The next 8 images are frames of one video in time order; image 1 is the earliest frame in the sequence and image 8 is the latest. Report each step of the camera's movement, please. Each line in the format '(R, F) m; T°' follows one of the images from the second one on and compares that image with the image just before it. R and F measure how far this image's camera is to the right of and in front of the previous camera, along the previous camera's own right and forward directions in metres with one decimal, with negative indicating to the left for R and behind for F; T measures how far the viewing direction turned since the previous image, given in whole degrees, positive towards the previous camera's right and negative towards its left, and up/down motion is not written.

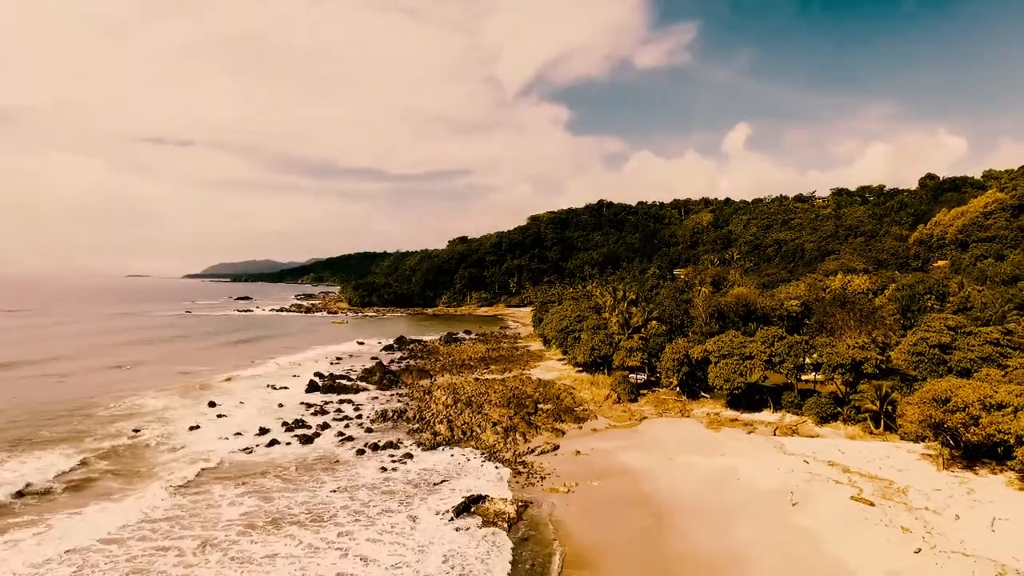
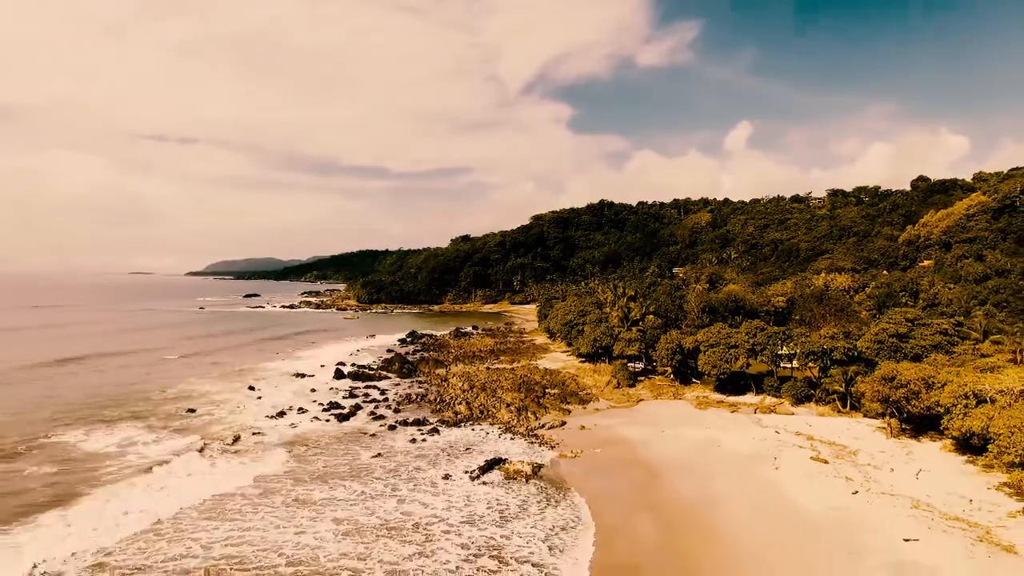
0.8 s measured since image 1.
(-0.7, -3.6) m; 0°
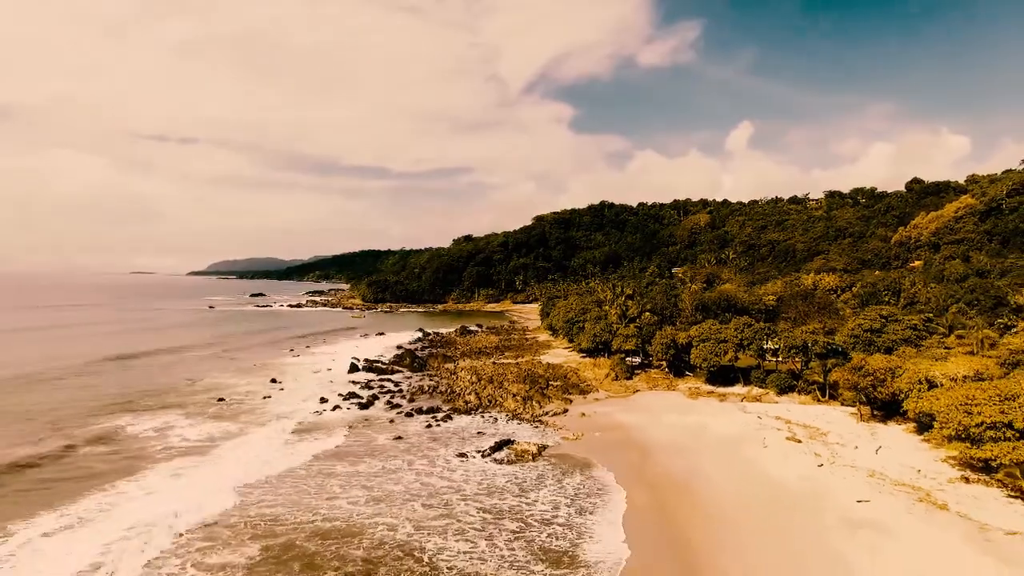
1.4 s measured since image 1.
(-0.4, -2.6) m; 0°
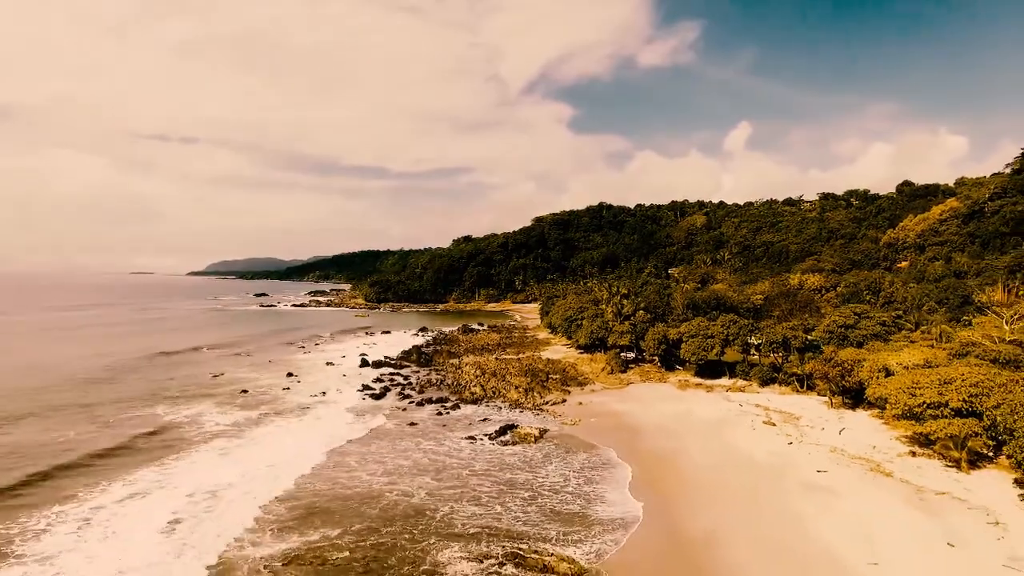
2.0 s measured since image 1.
(-0.3, -2.6) m; 0°
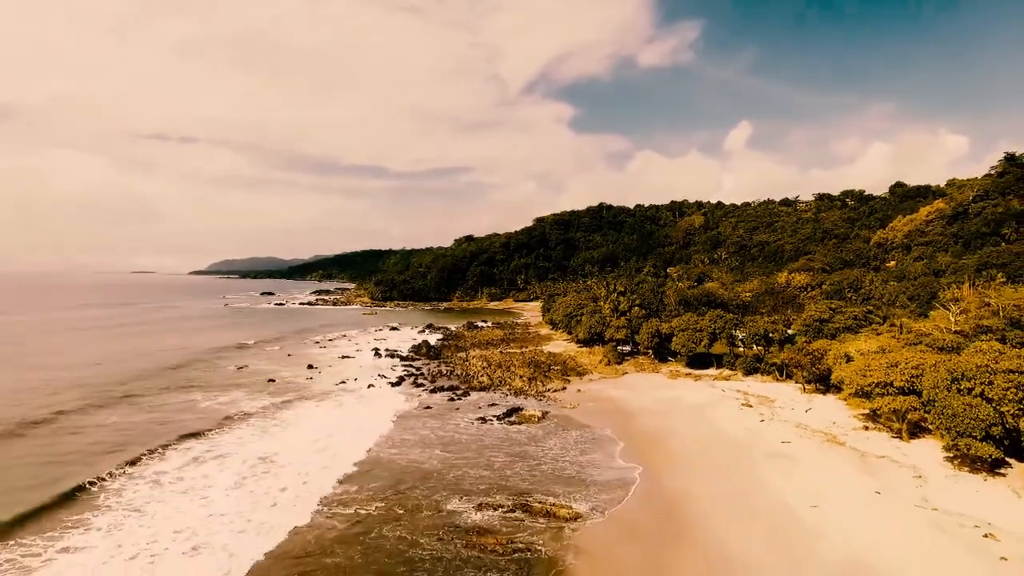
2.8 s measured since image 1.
(-0.3, -3.3) m; 0°
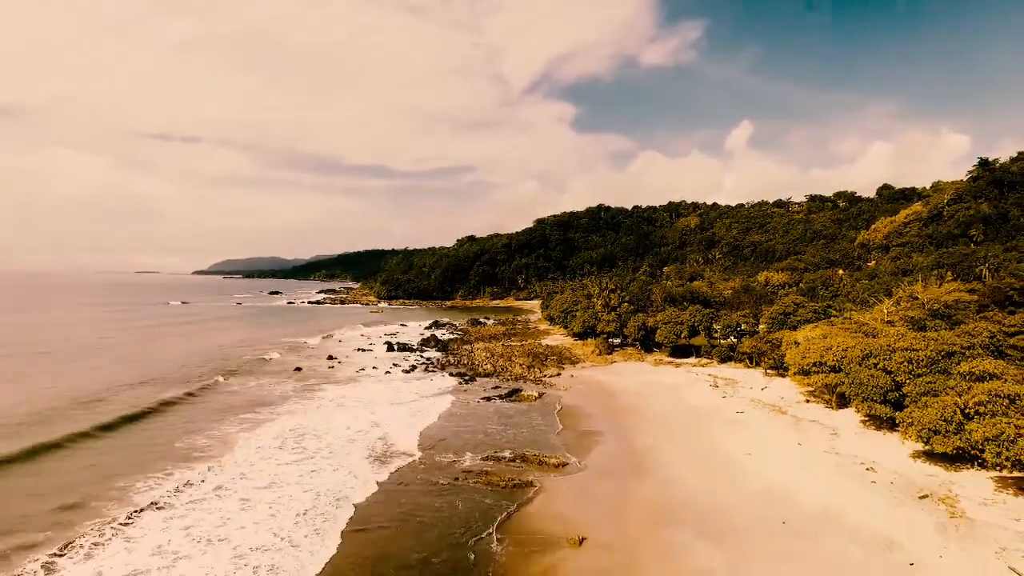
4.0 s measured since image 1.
(0.0, -4.8) m; 0°
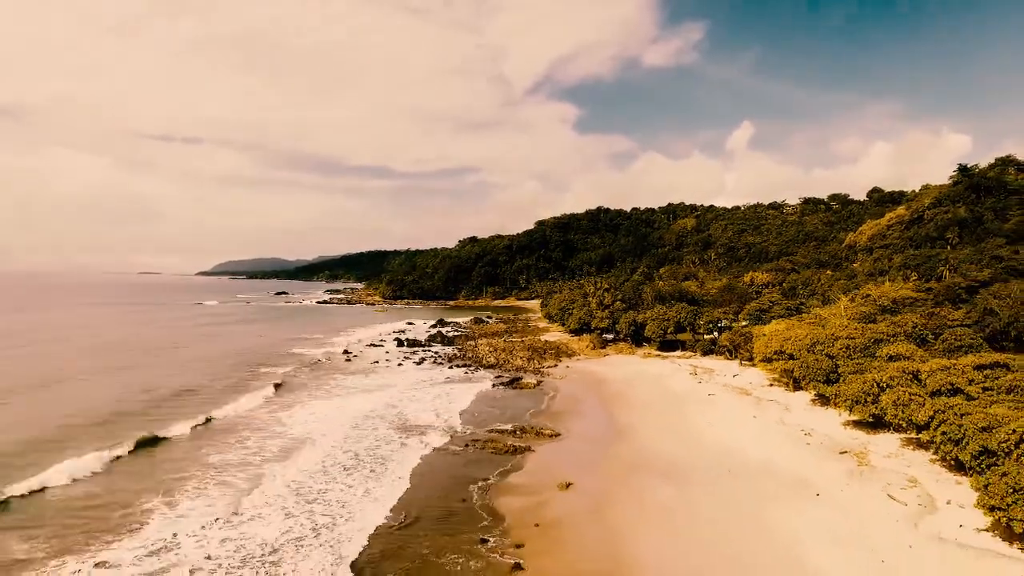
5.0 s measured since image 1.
(0.0, -4.2) m; 0°
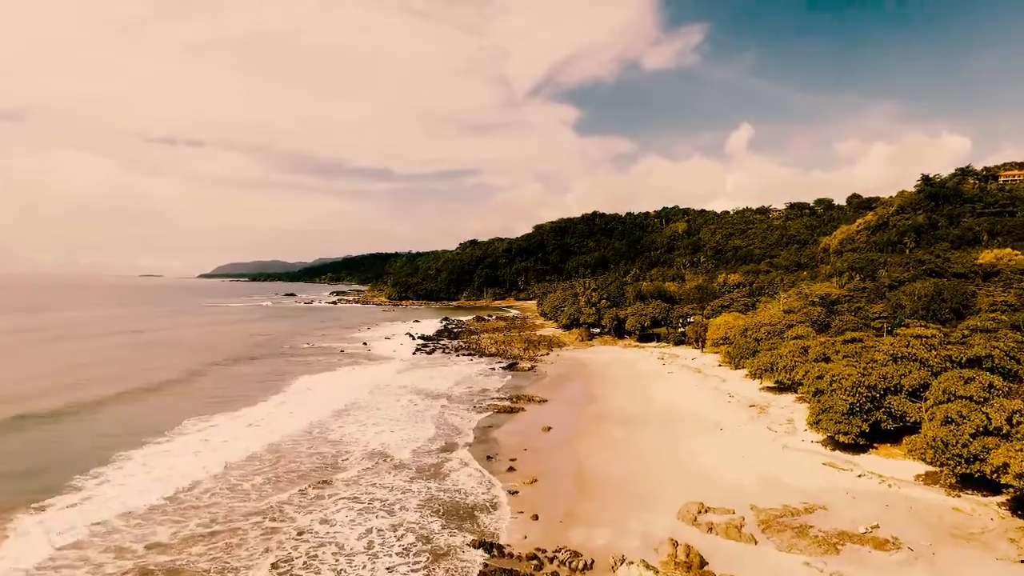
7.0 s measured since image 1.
(+0.3, -7.5) m; 0°
